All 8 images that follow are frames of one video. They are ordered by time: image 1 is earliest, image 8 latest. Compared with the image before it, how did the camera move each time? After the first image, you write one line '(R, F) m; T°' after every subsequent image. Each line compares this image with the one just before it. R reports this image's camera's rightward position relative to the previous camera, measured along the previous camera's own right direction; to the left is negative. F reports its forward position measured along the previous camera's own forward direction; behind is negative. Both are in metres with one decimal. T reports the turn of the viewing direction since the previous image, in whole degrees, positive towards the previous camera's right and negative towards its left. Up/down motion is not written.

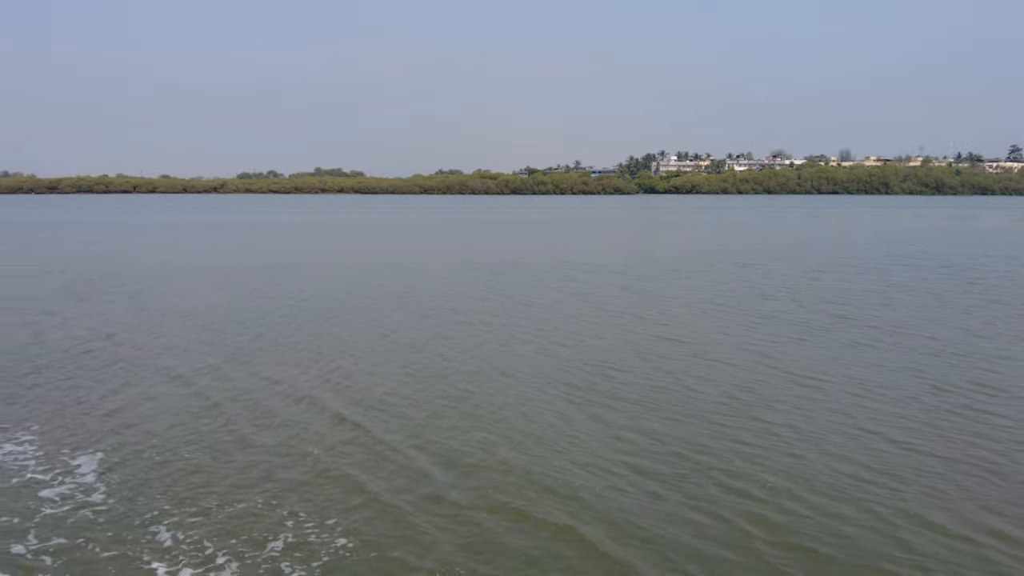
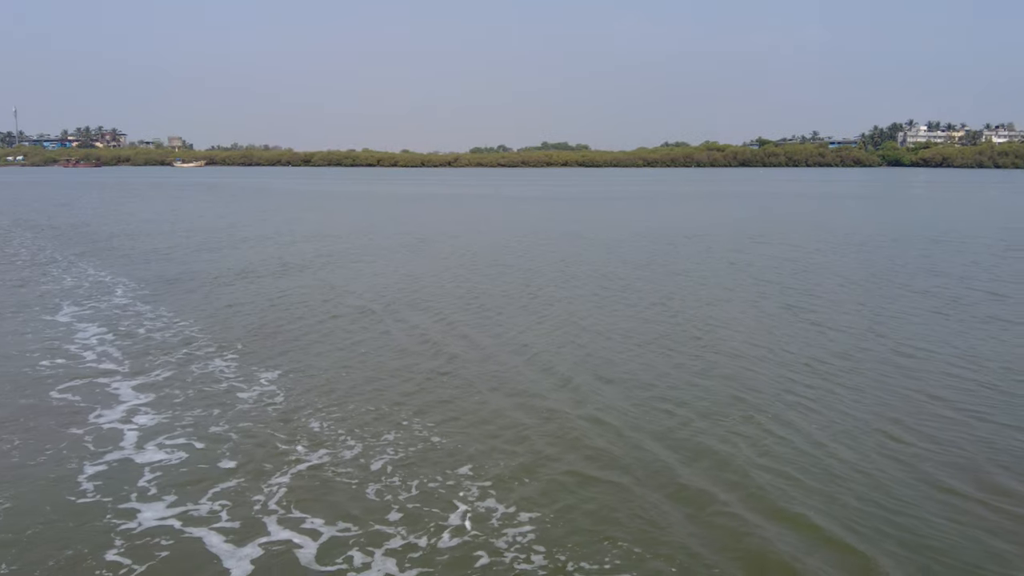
(+1.0, -0.5) m; -13°
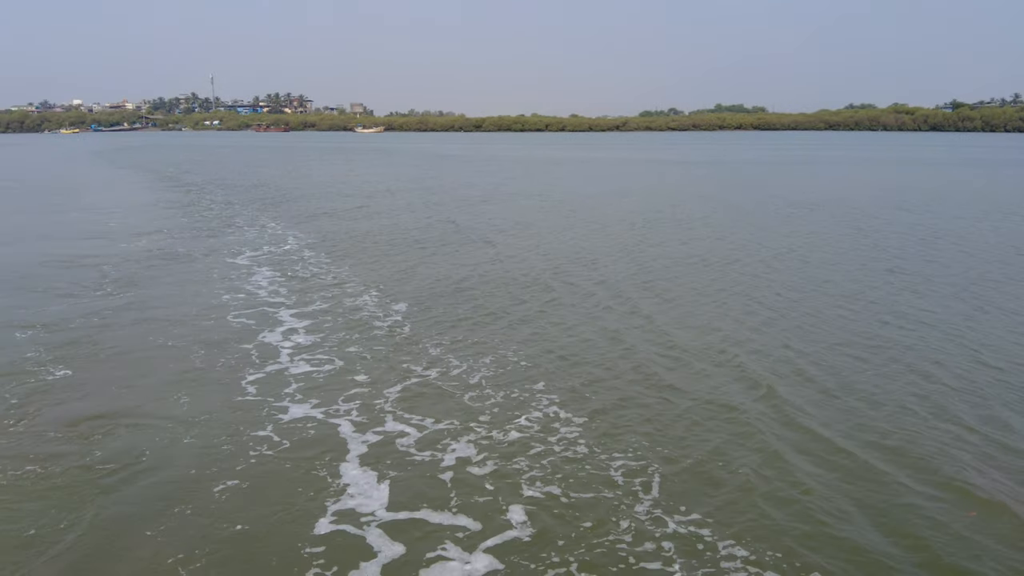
(+0.9, -1.5) m; -10°
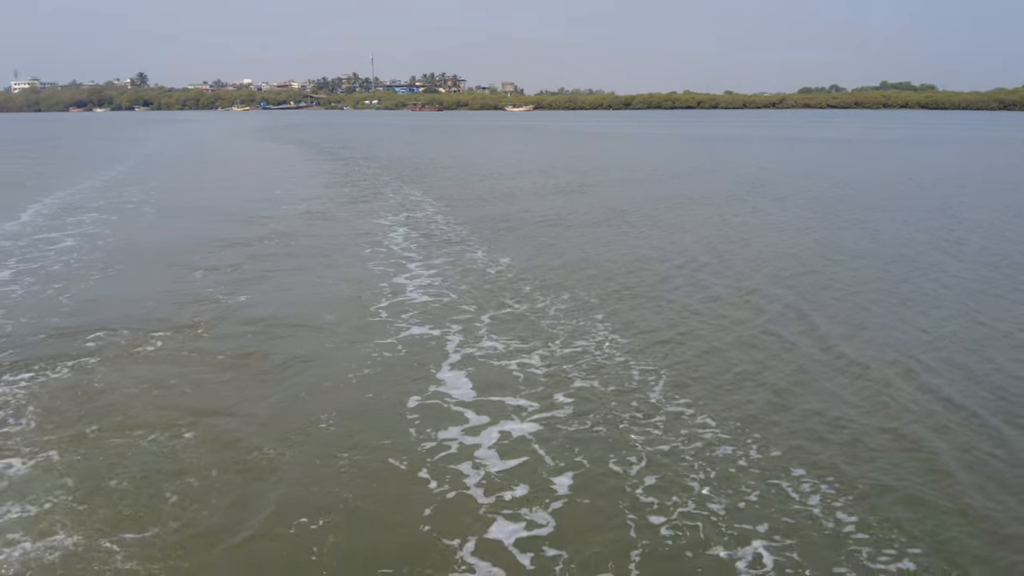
(+0.9, -2.3) m; -8°
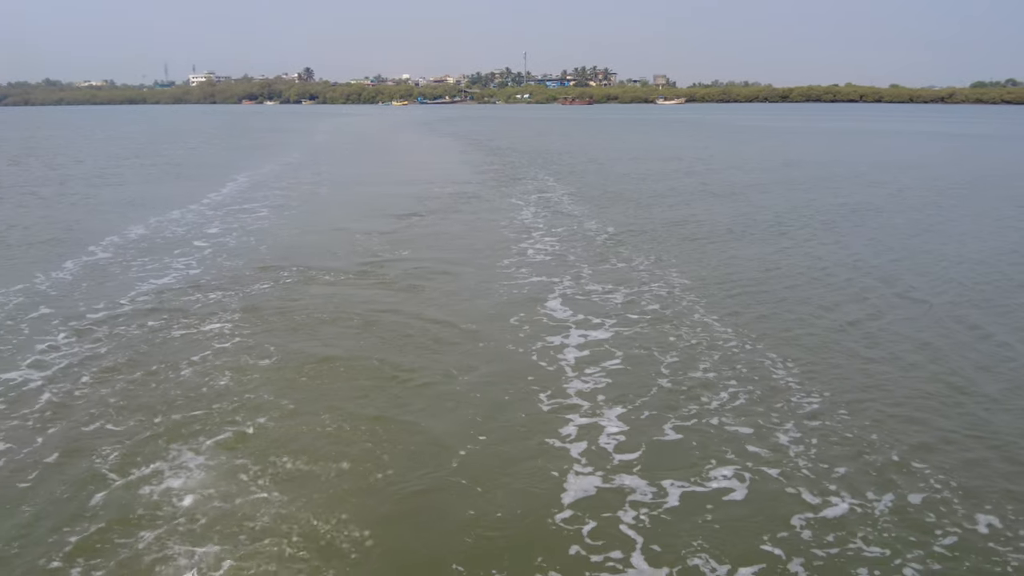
(+0.8, -3.3) m; -8°
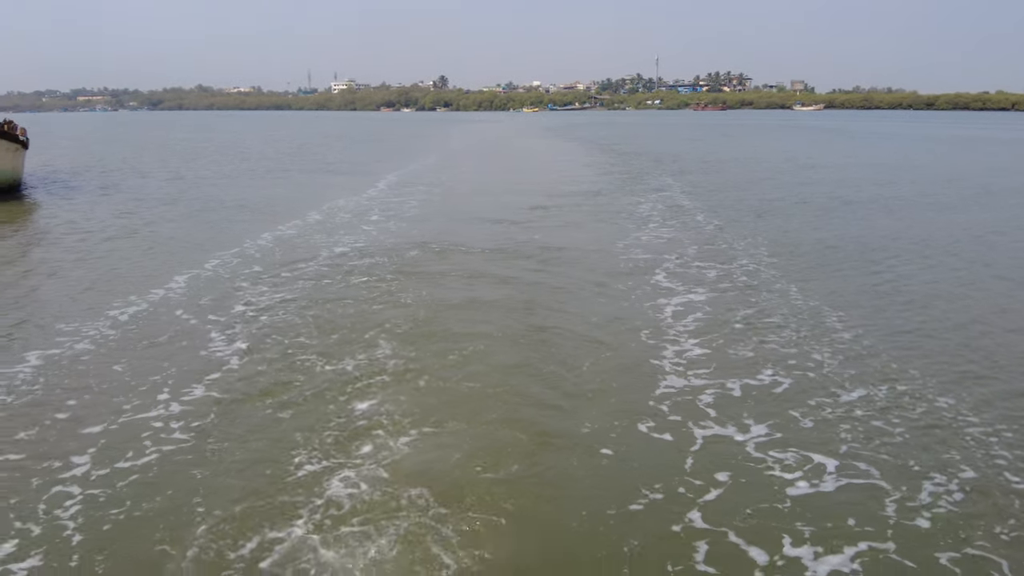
(+0.2, -2.9) m; -7°
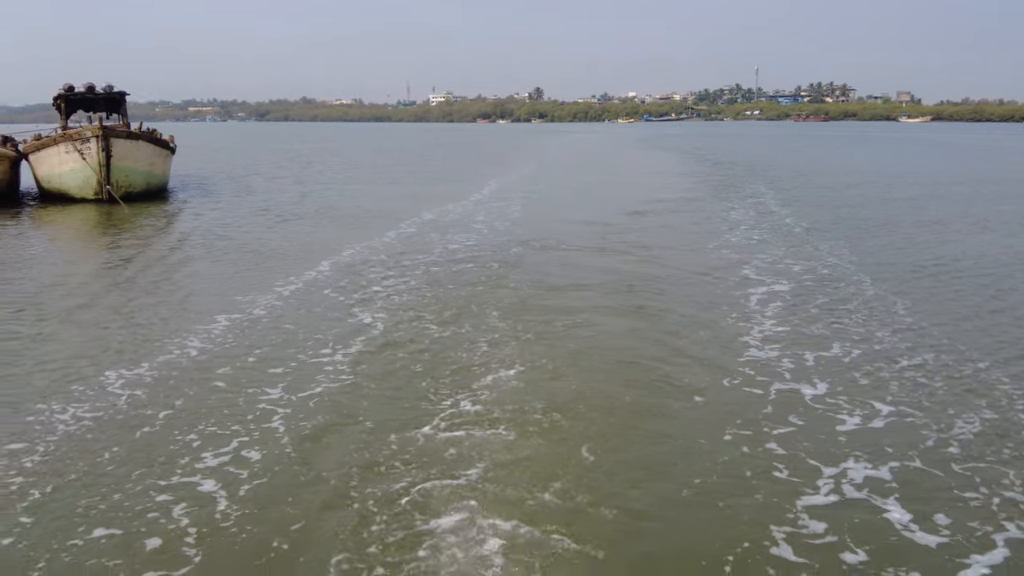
(-0.1, -1.8) m; -5°
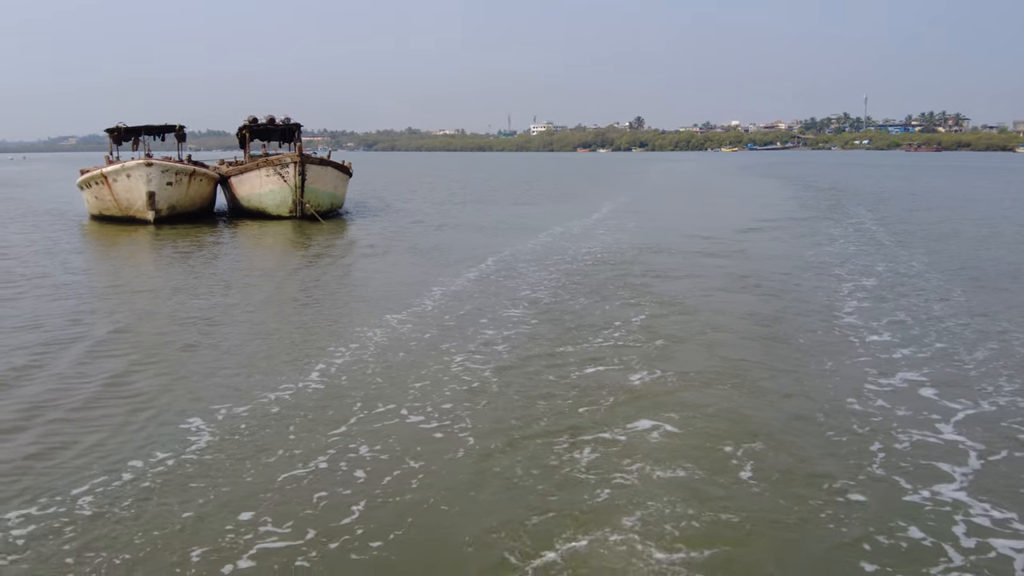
(-0.6, -4.0) m; -6°
